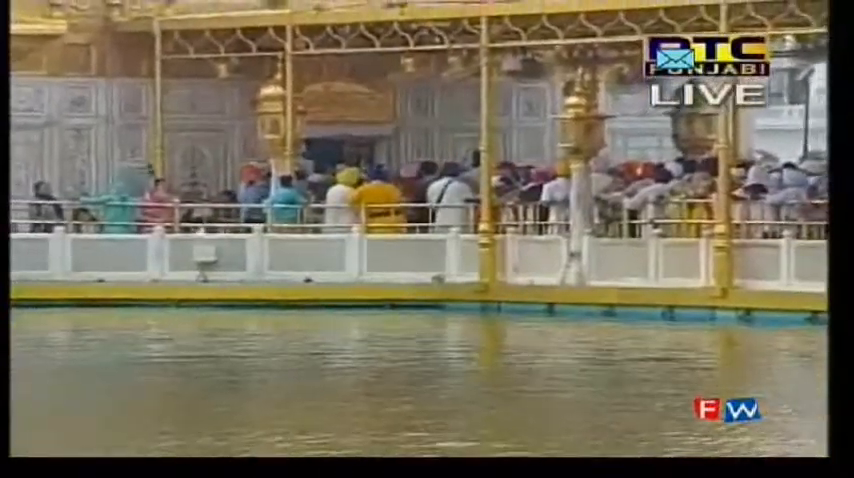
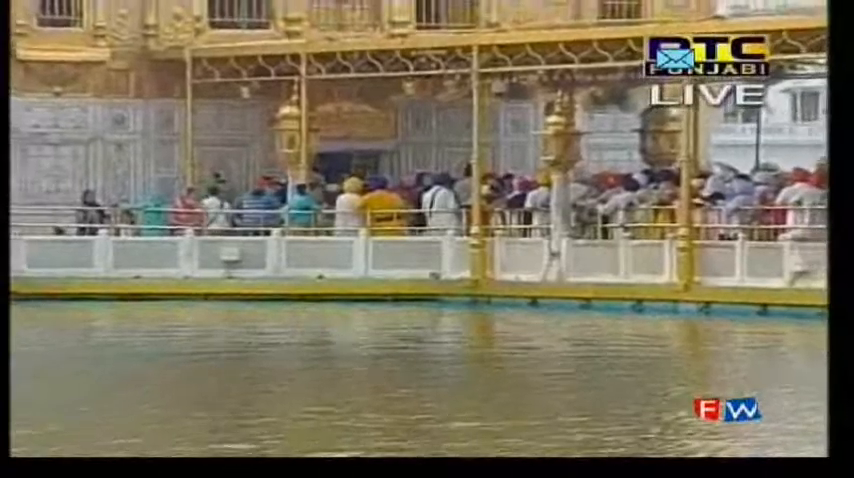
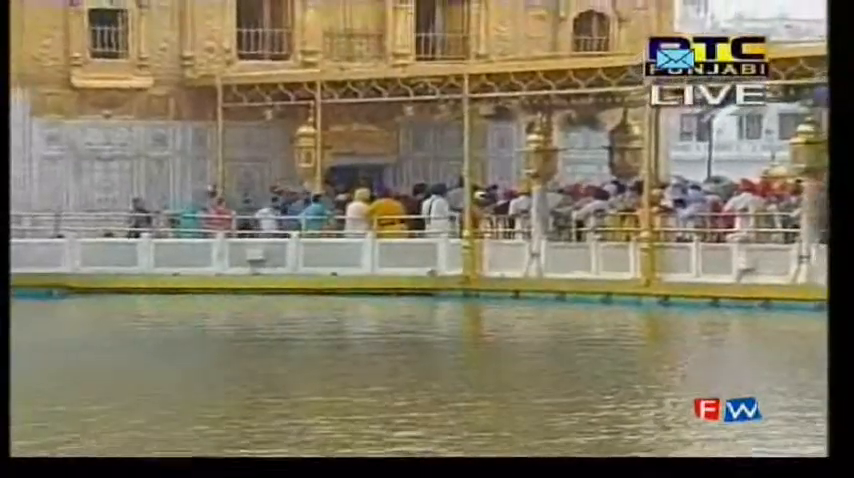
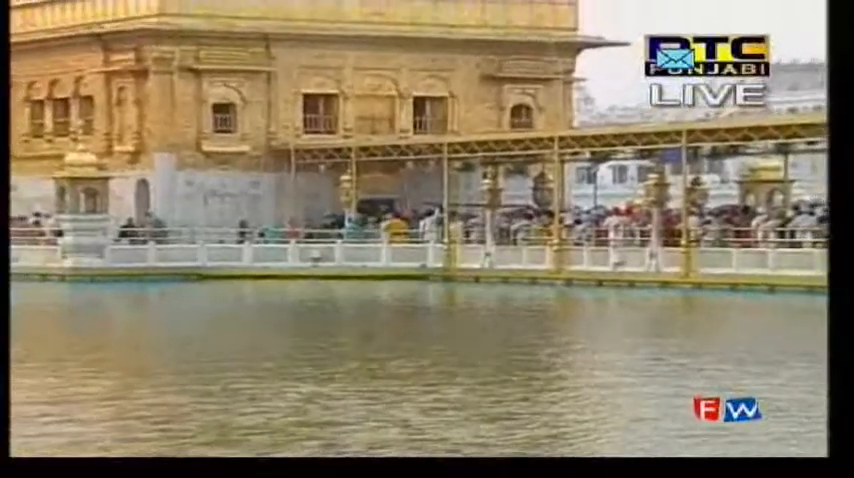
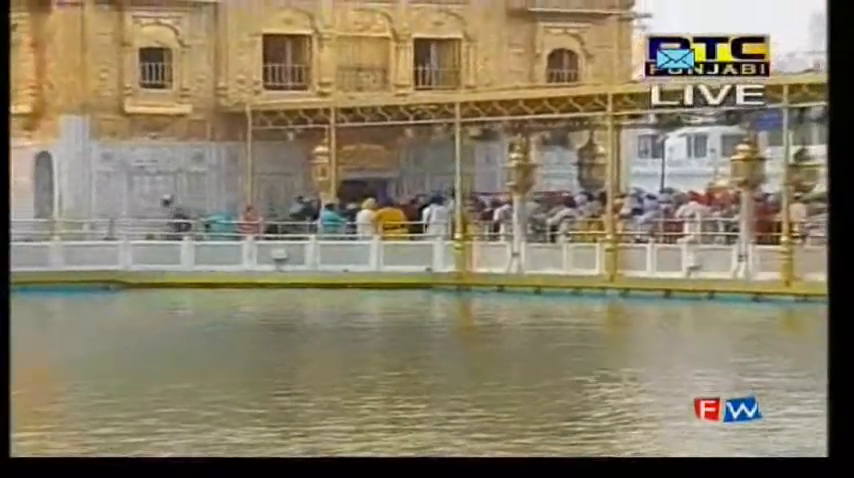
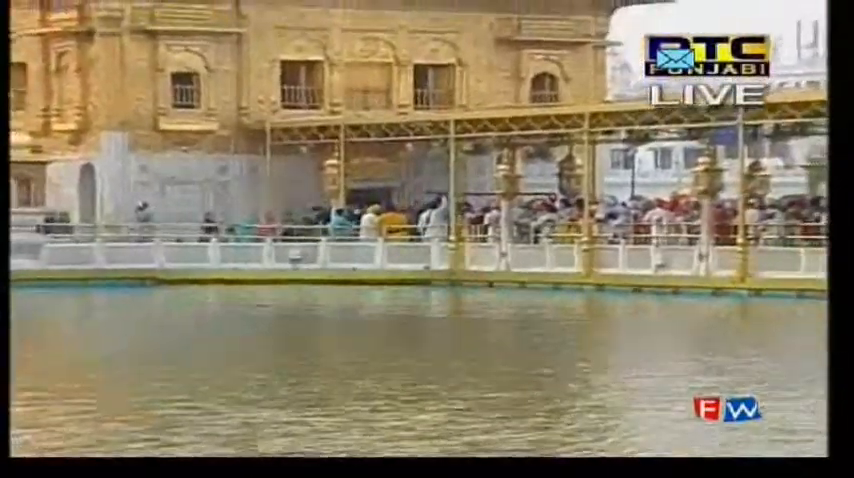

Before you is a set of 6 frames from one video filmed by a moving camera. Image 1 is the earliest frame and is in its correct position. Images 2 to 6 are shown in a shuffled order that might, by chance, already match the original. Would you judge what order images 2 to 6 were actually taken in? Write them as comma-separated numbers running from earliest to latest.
2, 3, 5, 6, 4
